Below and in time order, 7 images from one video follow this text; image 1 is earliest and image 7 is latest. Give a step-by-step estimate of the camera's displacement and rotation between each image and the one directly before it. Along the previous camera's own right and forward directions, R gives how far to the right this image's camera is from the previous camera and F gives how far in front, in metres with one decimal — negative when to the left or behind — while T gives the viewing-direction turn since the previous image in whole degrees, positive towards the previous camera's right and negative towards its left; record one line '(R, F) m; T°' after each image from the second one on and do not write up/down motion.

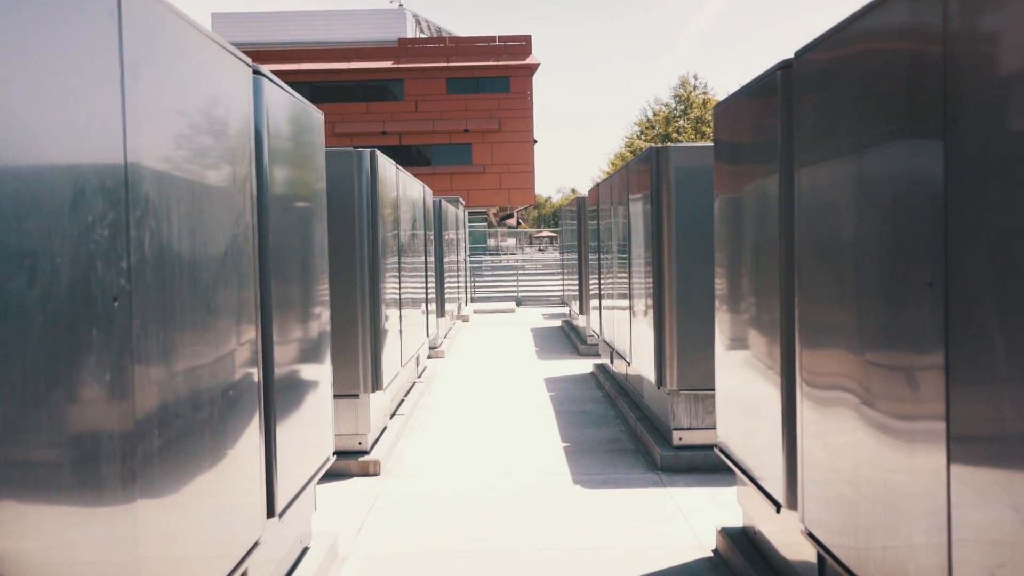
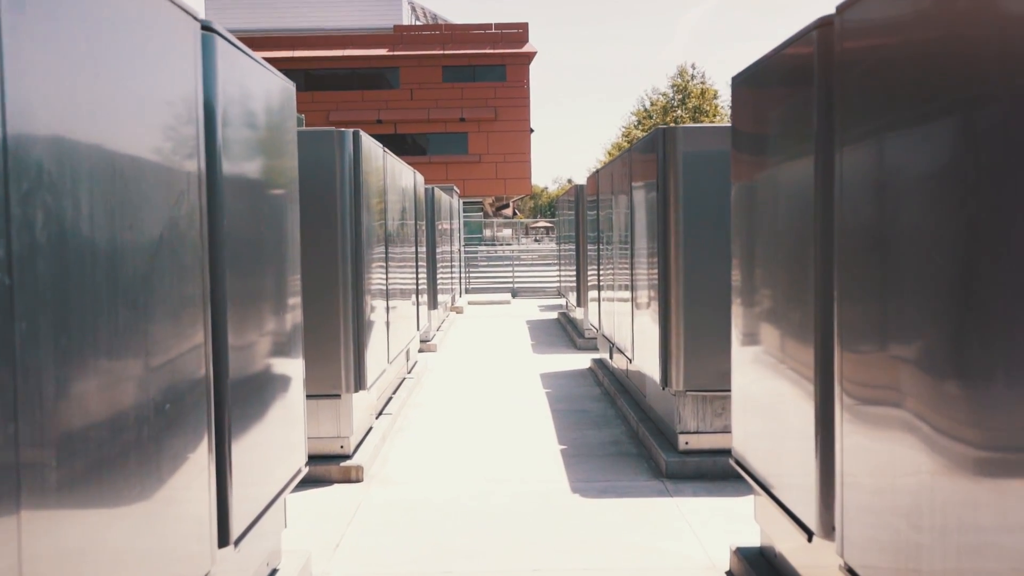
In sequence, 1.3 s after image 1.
(0.0, +0.5) m; 0°
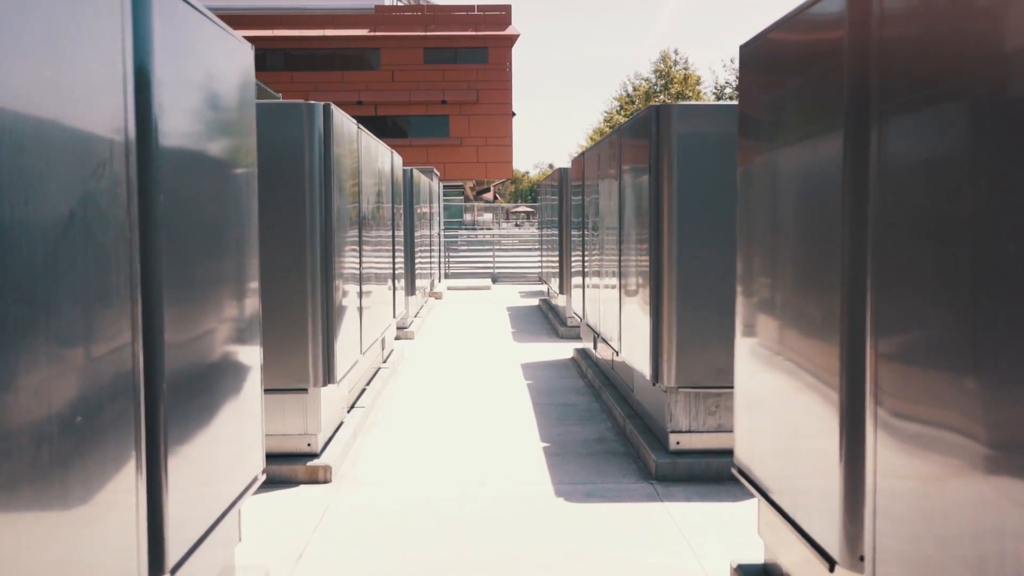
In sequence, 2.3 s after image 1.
(0.0, +0.4) m; +1°
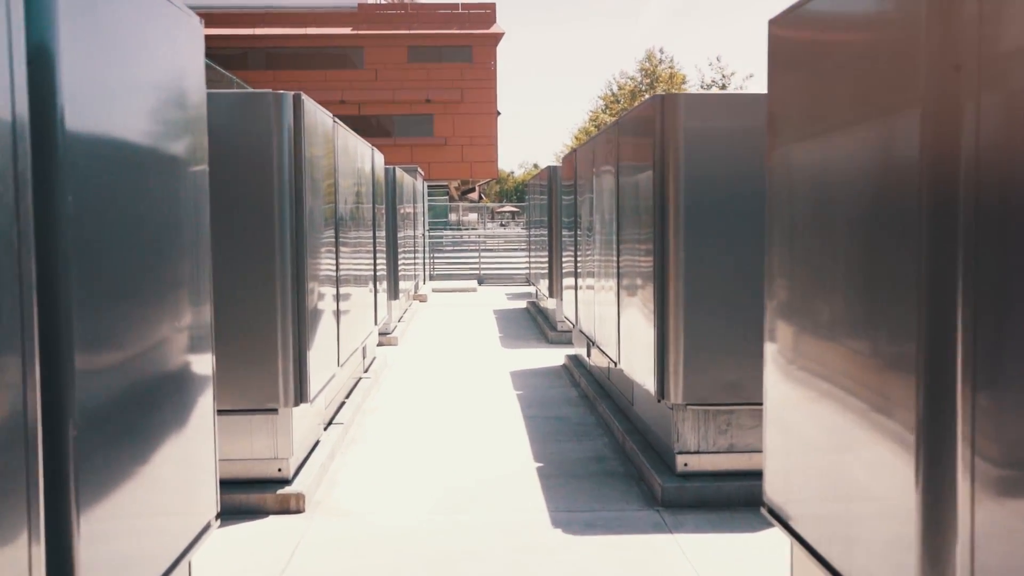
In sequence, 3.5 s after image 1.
(0.0, +0.5) m; +1°
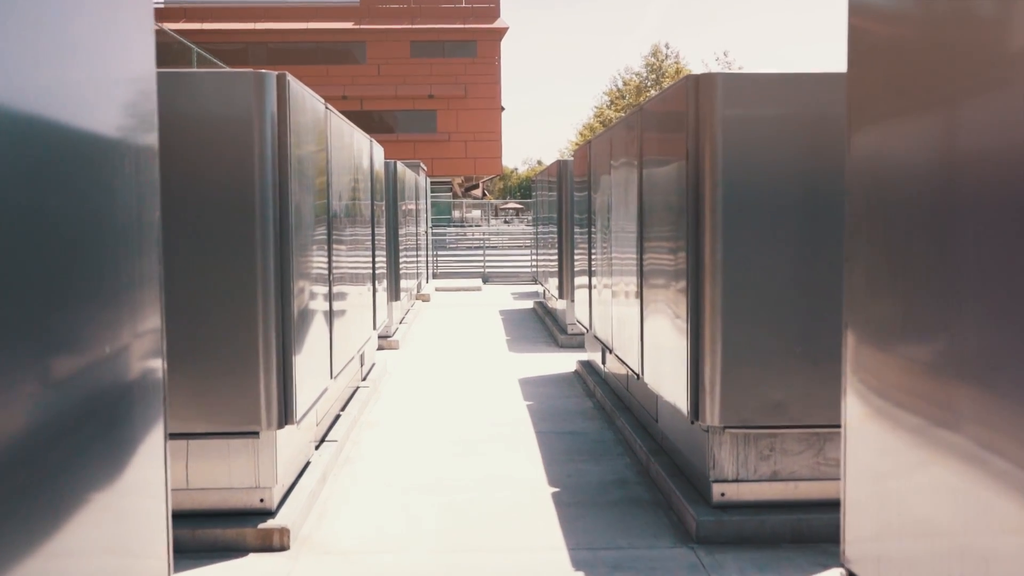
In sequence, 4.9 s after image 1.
(-0.1, +0.6) m; 0°
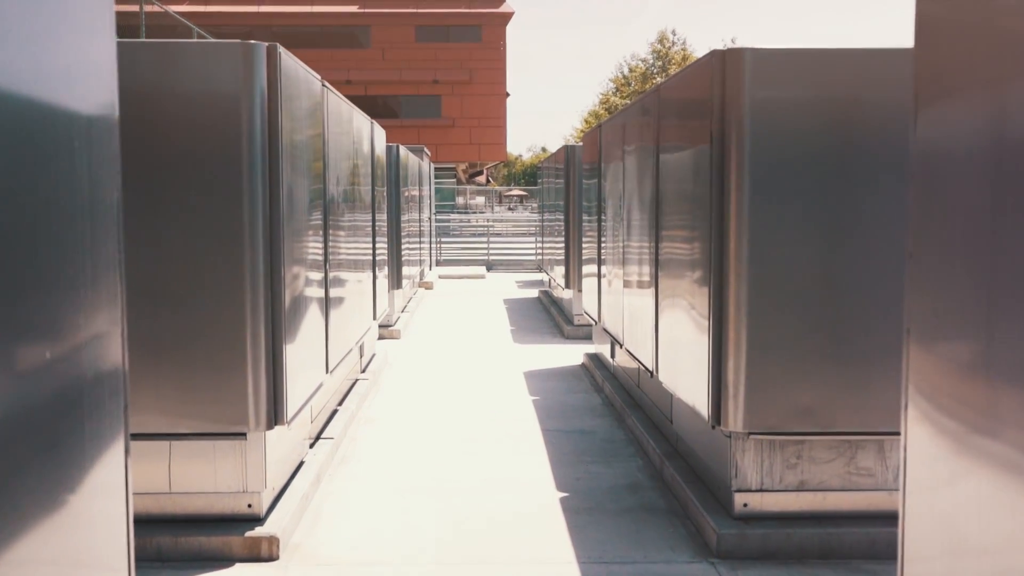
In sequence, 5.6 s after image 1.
(0.0, +0.3) m; 0°
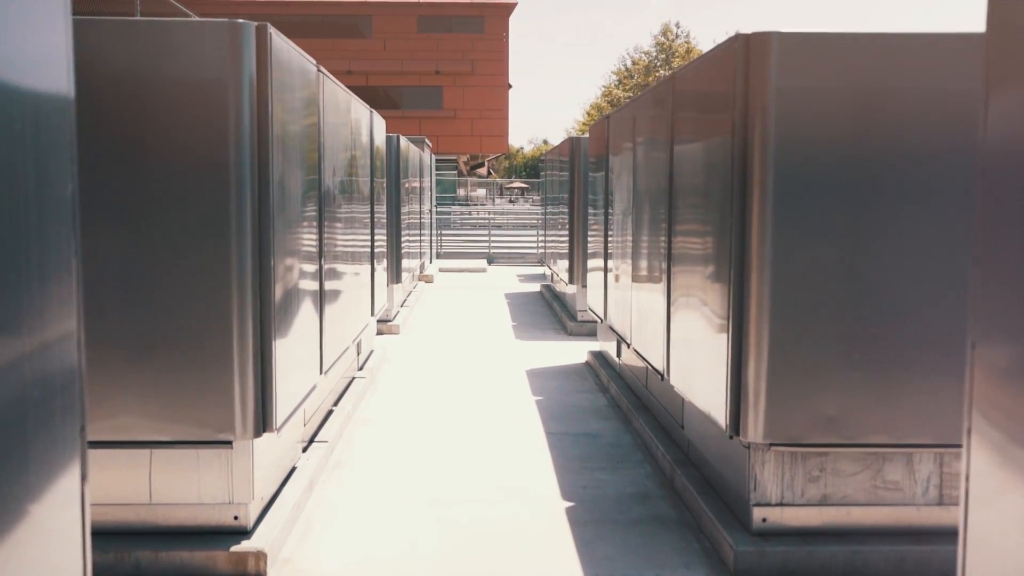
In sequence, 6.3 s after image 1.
(0.0, +0.3) m; 0°
